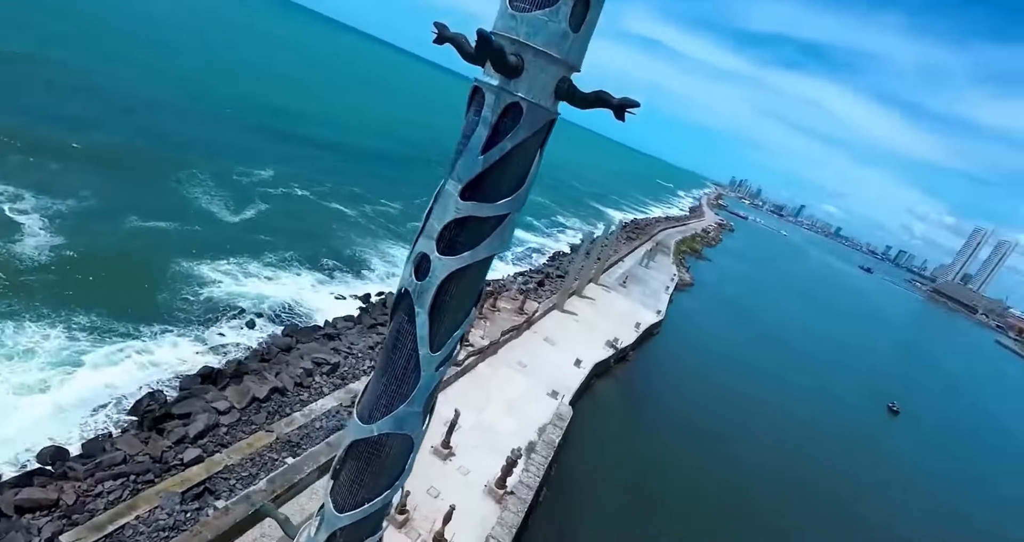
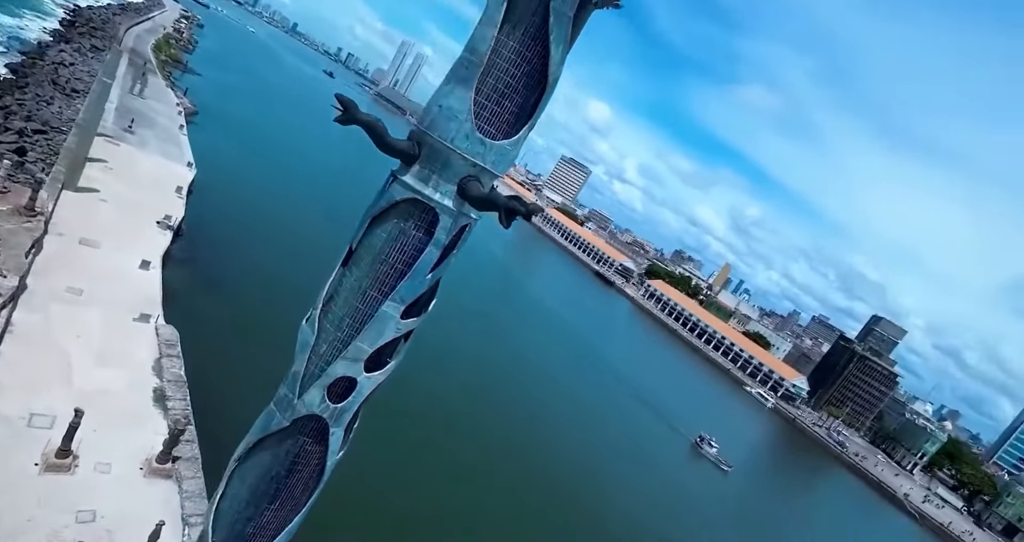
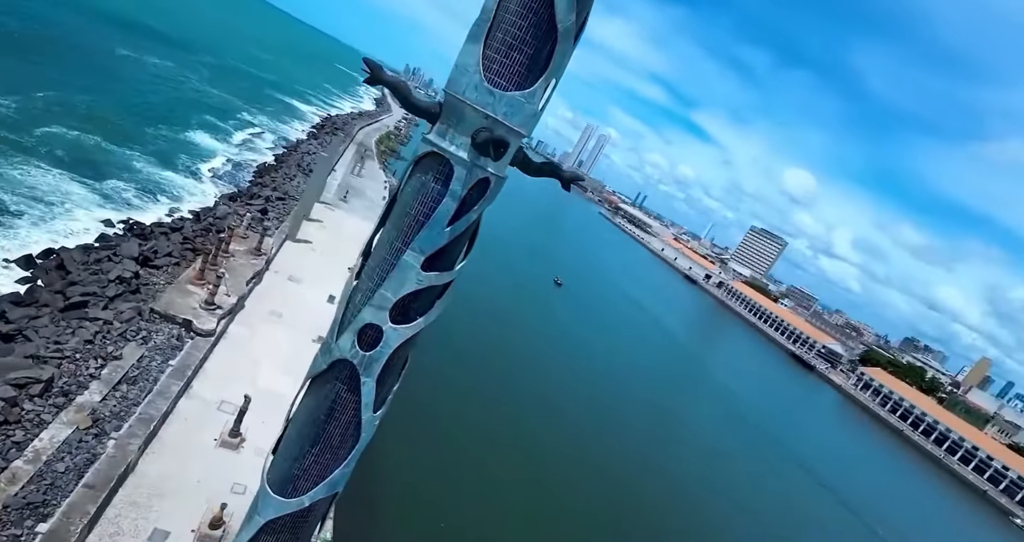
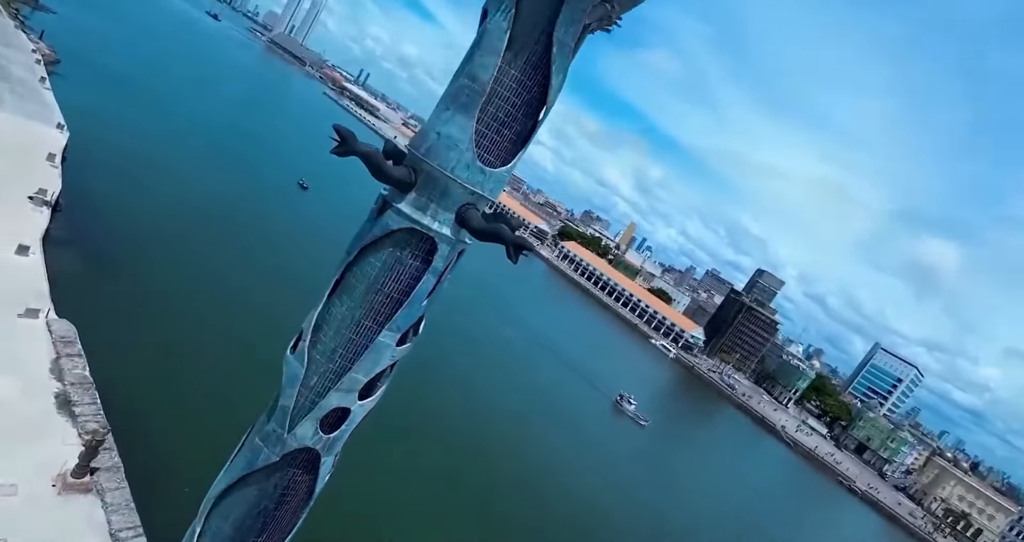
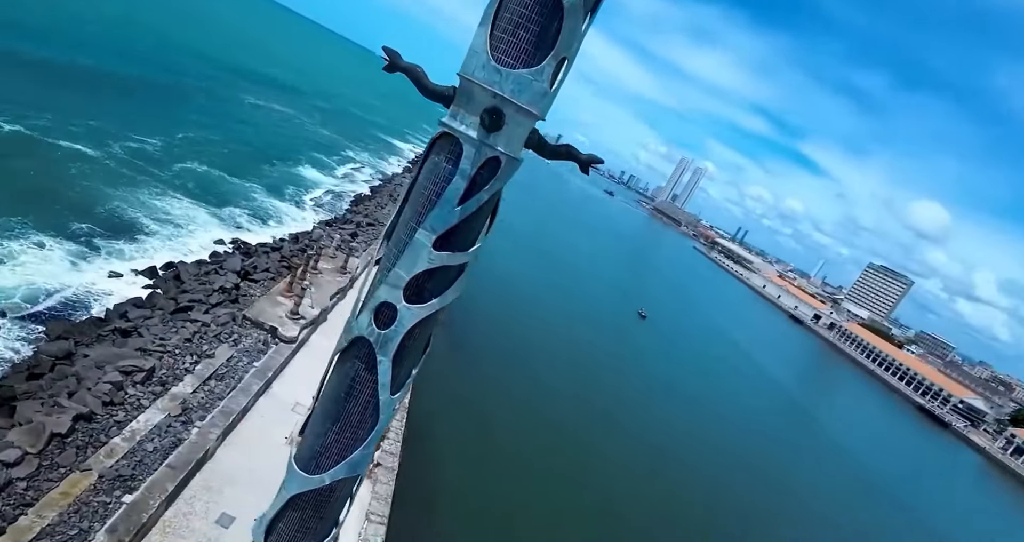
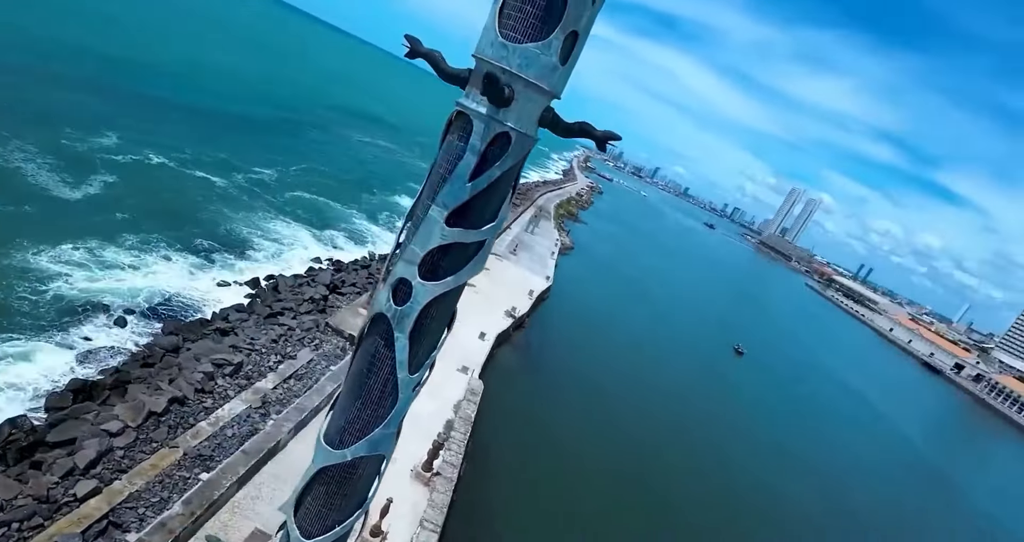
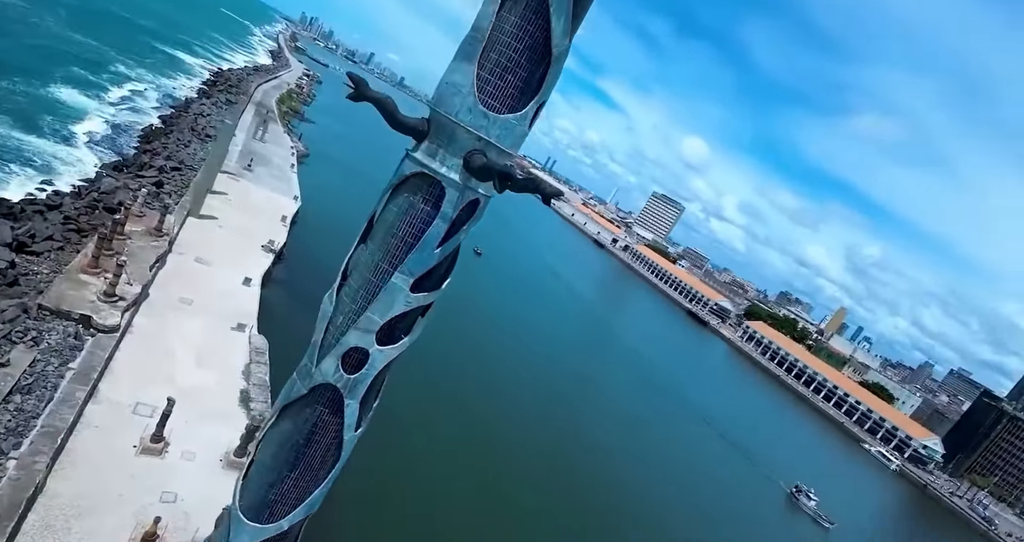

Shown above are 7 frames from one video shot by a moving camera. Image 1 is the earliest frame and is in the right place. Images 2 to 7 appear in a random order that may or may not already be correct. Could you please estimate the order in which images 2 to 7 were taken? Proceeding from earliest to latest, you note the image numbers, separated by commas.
6, 5, 3, 7, 2, 4
